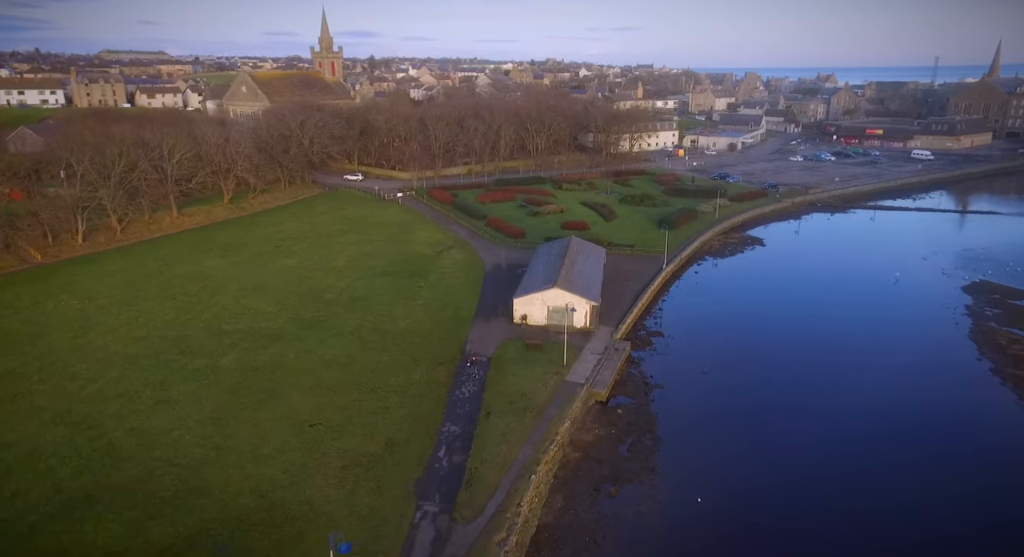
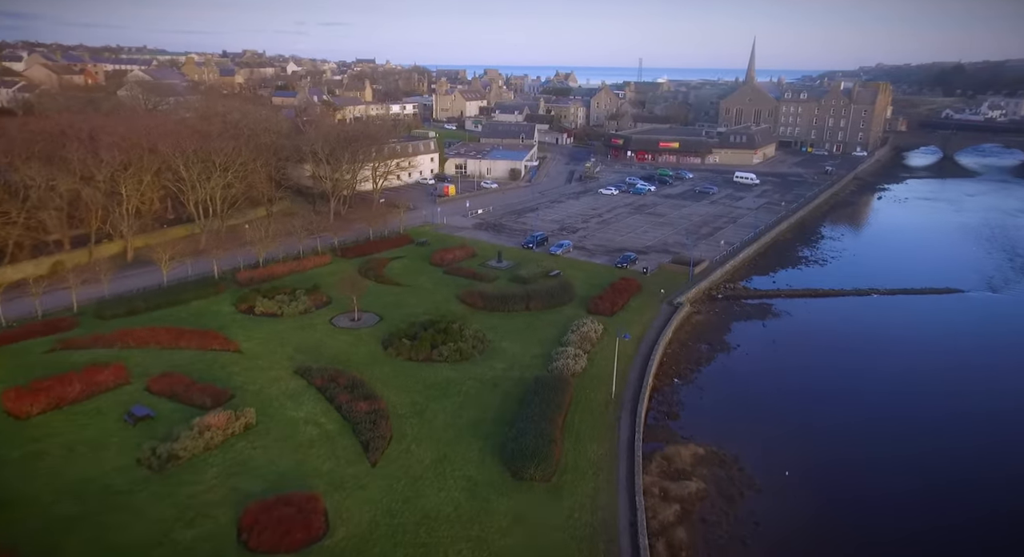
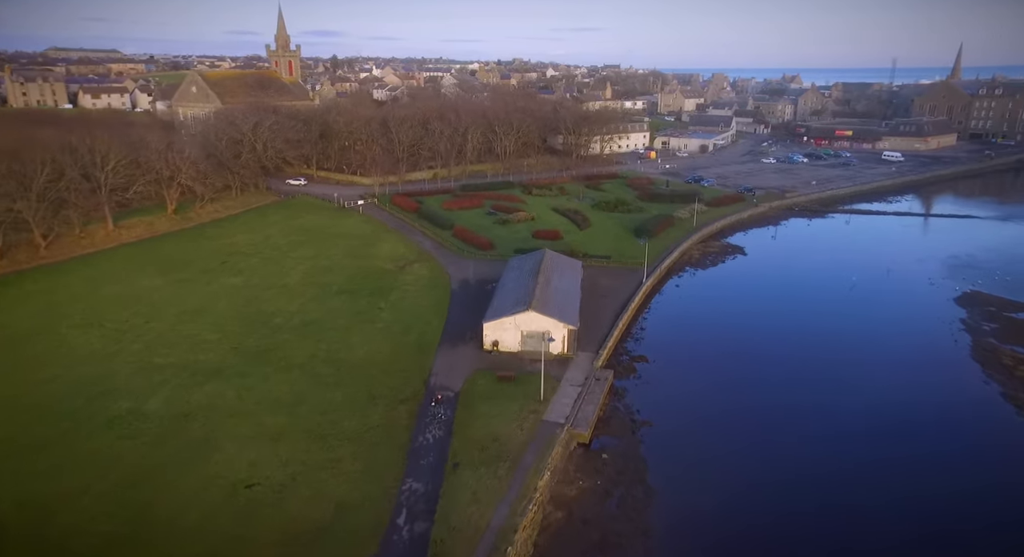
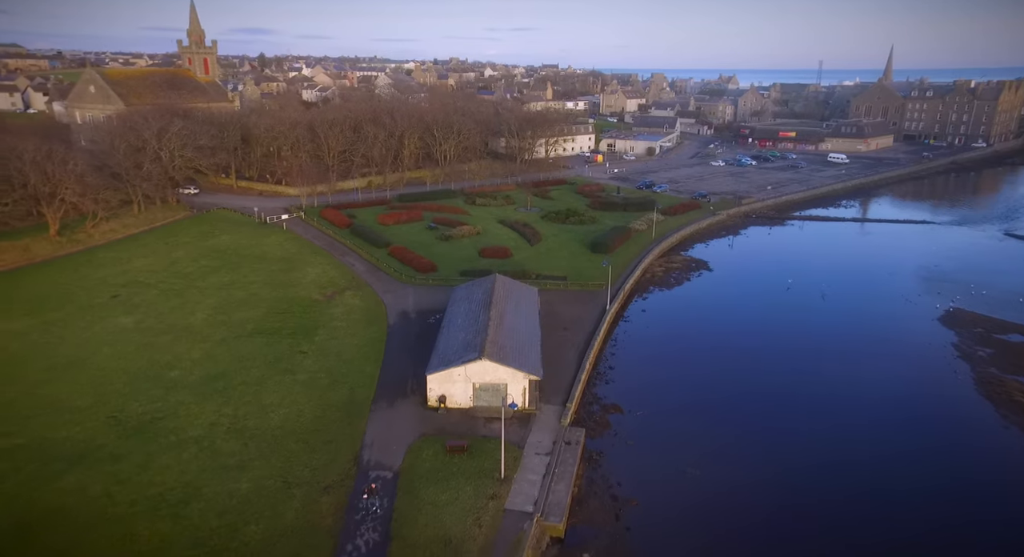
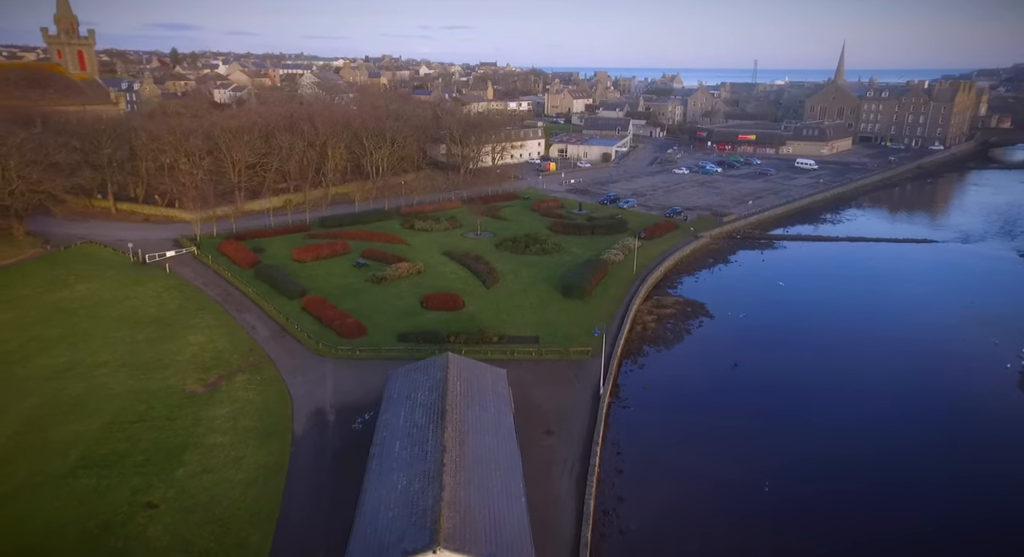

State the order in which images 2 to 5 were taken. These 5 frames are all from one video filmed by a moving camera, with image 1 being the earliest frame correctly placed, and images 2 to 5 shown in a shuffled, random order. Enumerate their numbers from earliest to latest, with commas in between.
3, 4, 5, 2
